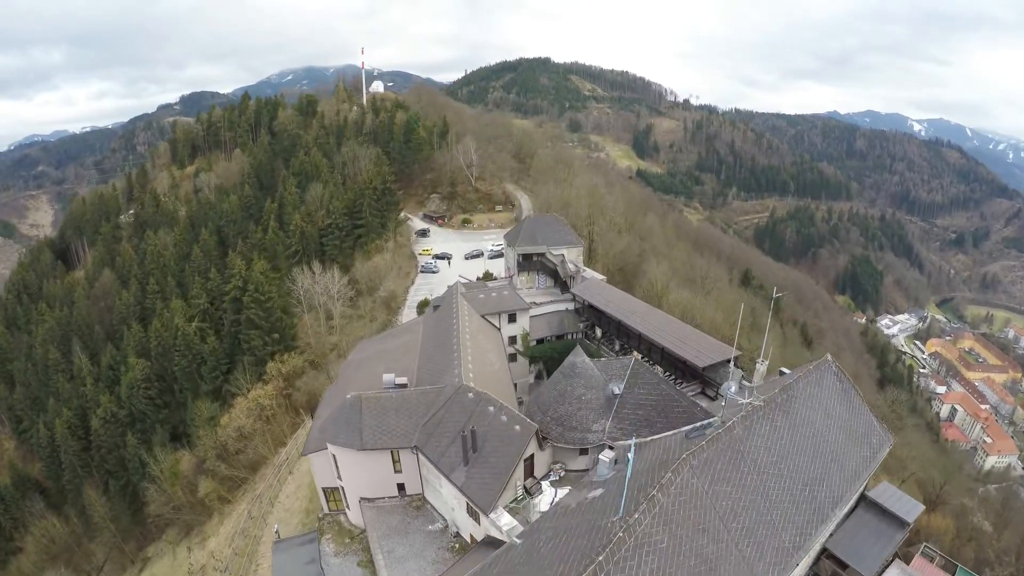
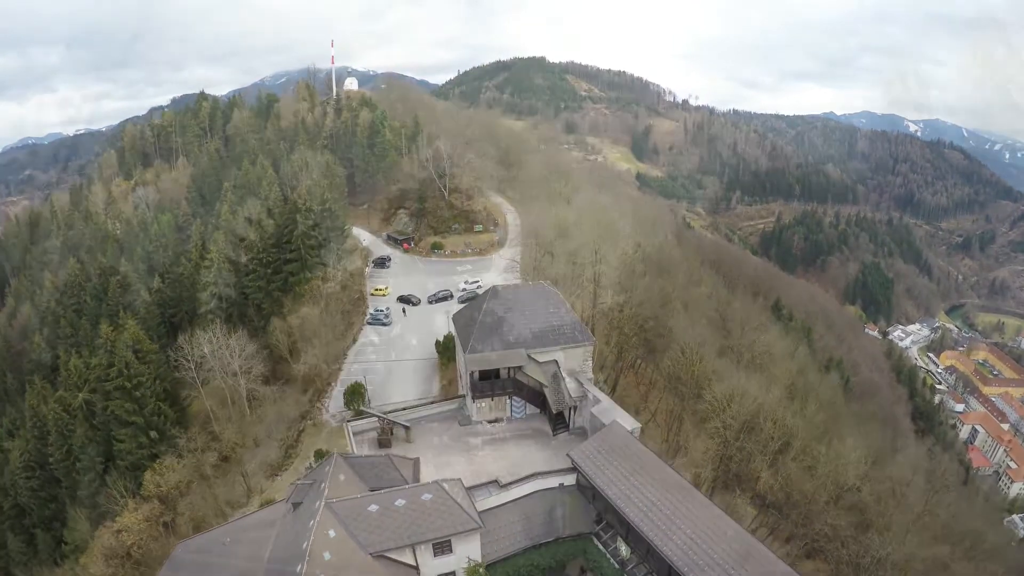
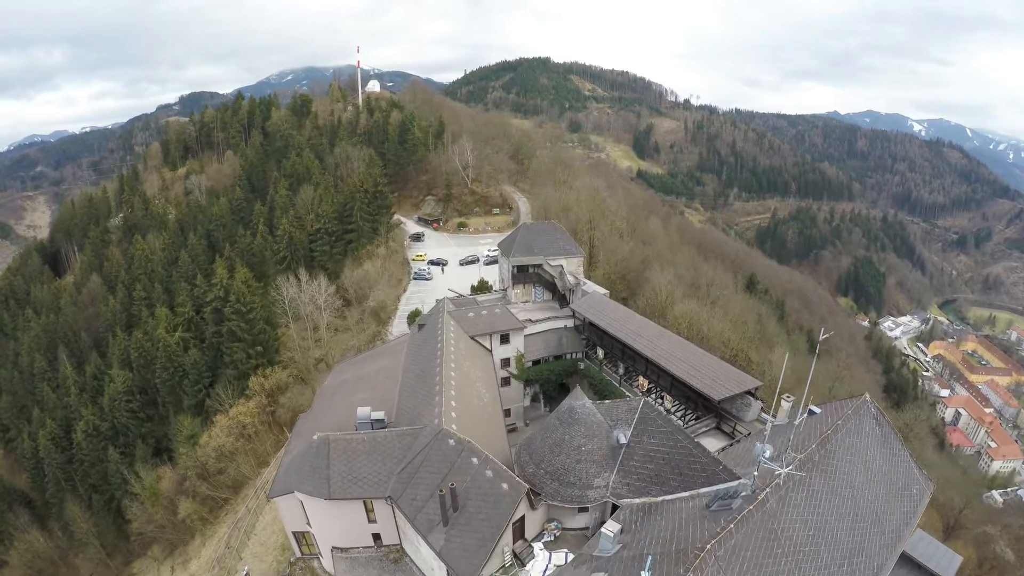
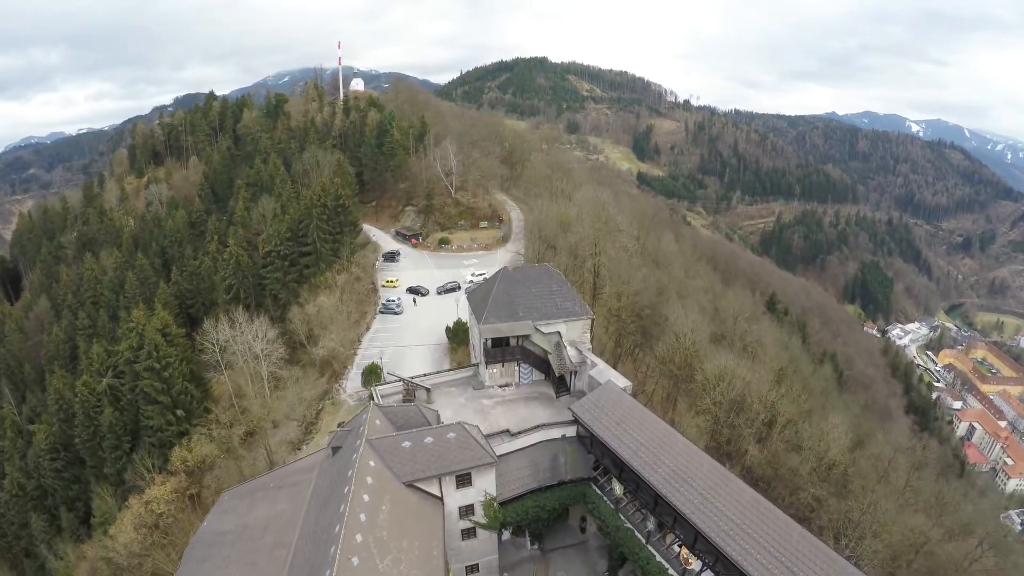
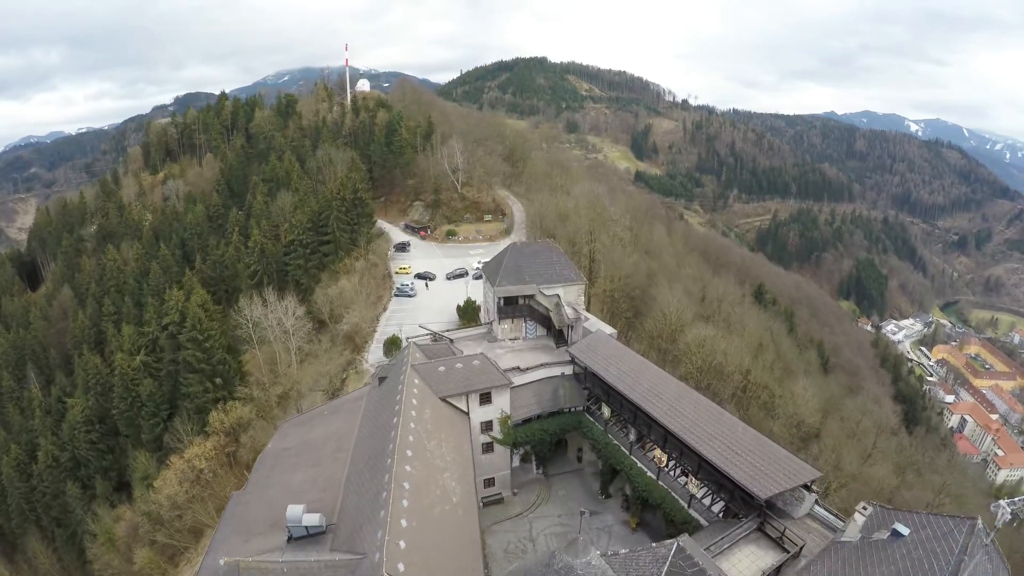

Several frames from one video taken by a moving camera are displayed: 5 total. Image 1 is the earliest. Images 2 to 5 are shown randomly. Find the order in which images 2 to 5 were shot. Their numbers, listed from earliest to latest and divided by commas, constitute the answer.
3, 5, 4, 2
